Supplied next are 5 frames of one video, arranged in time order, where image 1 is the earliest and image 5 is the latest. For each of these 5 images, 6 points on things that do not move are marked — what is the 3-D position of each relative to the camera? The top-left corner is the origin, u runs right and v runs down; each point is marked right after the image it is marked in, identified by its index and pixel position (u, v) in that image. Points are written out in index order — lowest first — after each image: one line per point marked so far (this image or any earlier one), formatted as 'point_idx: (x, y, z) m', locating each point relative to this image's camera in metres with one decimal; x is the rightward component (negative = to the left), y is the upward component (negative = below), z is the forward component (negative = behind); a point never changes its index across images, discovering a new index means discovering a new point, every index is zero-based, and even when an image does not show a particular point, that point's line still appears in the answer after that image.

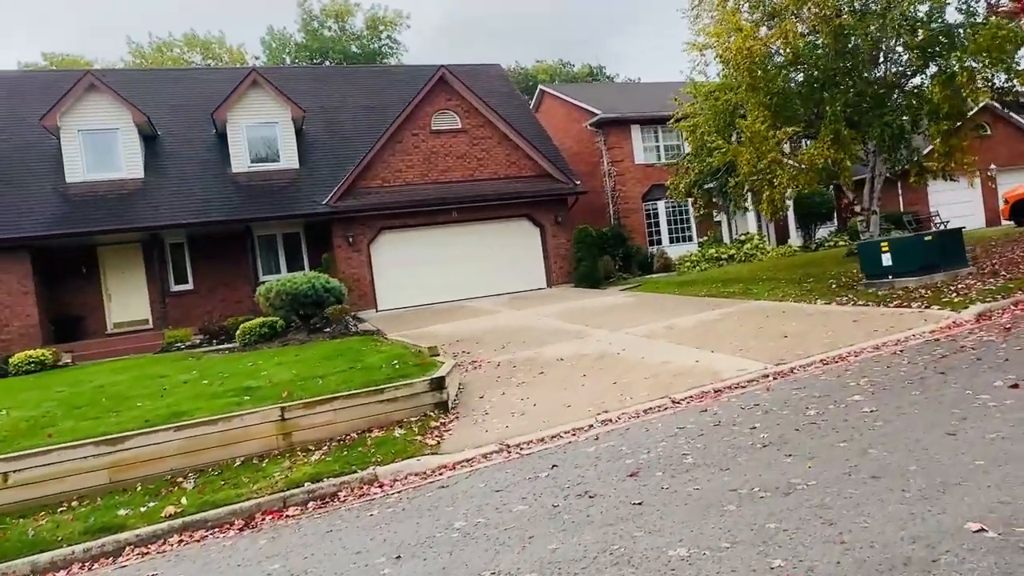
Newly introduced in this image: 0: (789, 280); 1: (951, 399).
0: (+5.8, +0.2, +14.4) m
1: (+3.5, -0.9, +5.4) m
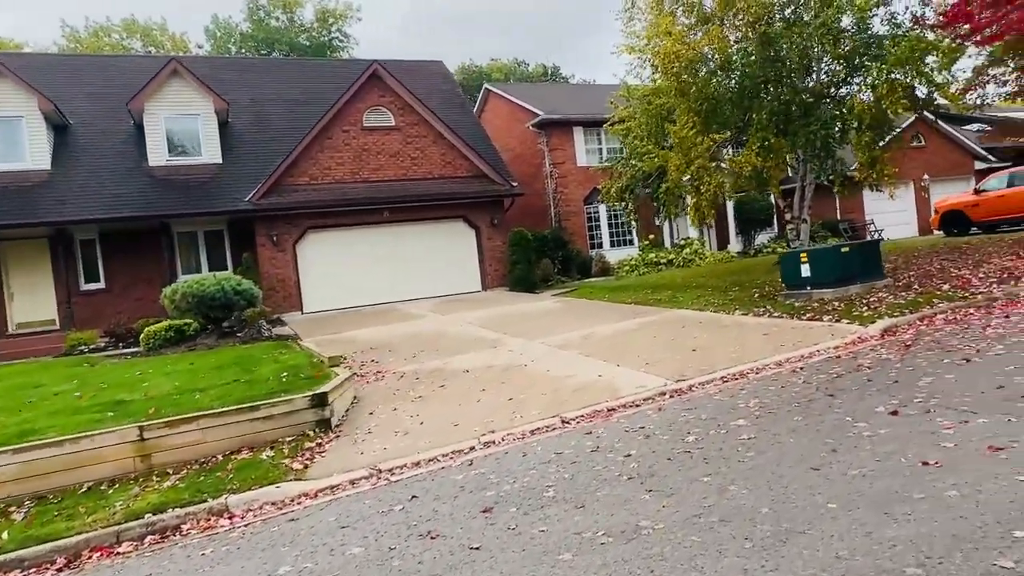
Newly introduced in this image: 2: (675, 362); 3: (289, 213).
0: (+4.2, 0.0, +14.3) m
1: (+2.4, -1.0, +5.2) m
2: (+2.0, -0.9, +8.4) m
3: (-5.7, +1.9, +17.3) m
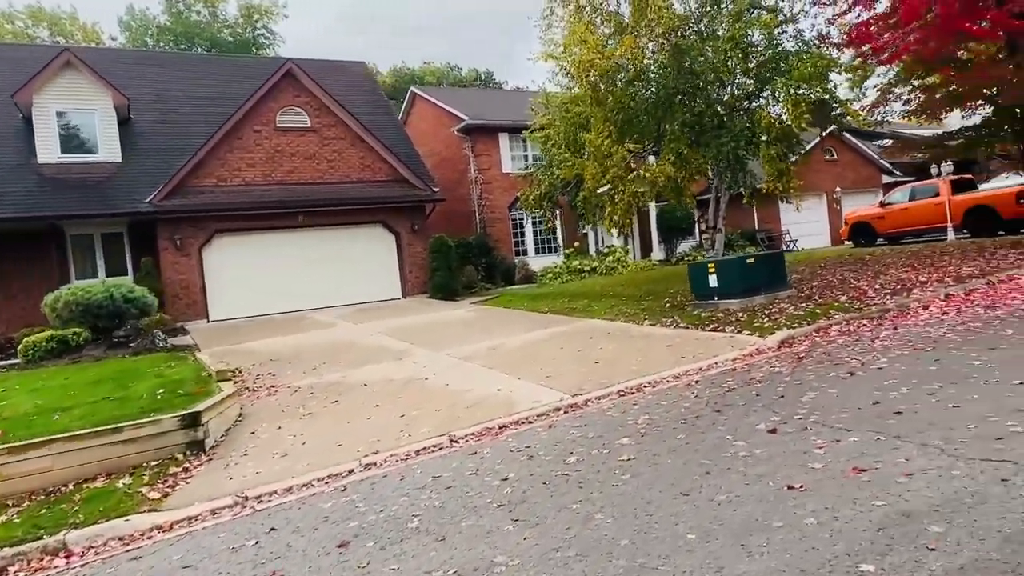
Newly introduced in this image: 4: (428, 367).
0: (+2.5, -0.2, +14.3) m
1: (+1.4, -1.2, +5.0) m
2: (+0.8, -1.1, +8.2) m
3: (-7.7, +1.7, +16.5) m
4: (-1.2, -1.1, +9.7) m
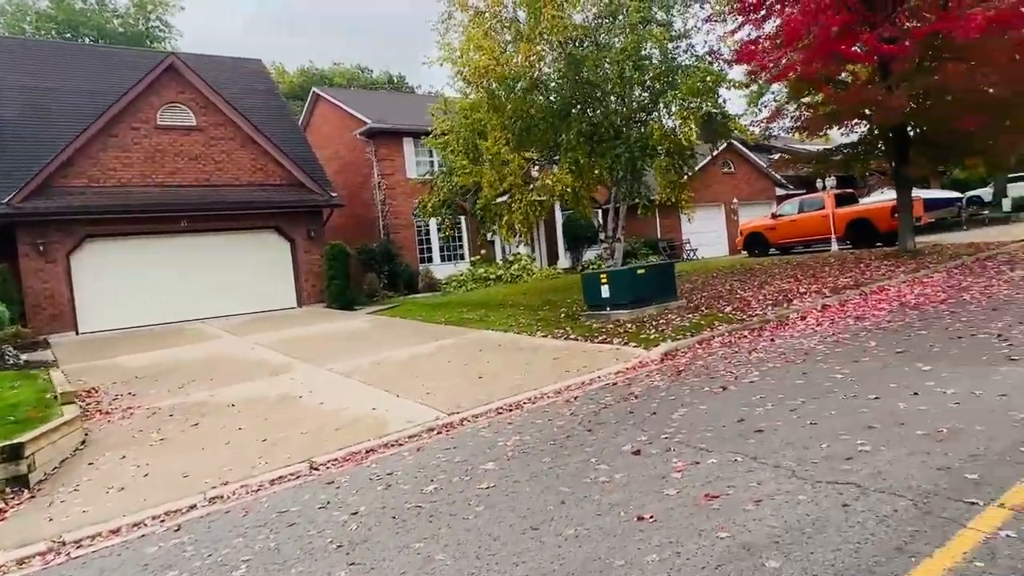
0: (+0.3, -0.4, +14.1) m
1: (+0.4, -1.3, +4.8) m
2: (-0.6, -1.2, +7.9) m
3: (-10.0, +1.5, +15.1) m
4: (-2.8, -1.3, +9.1) m
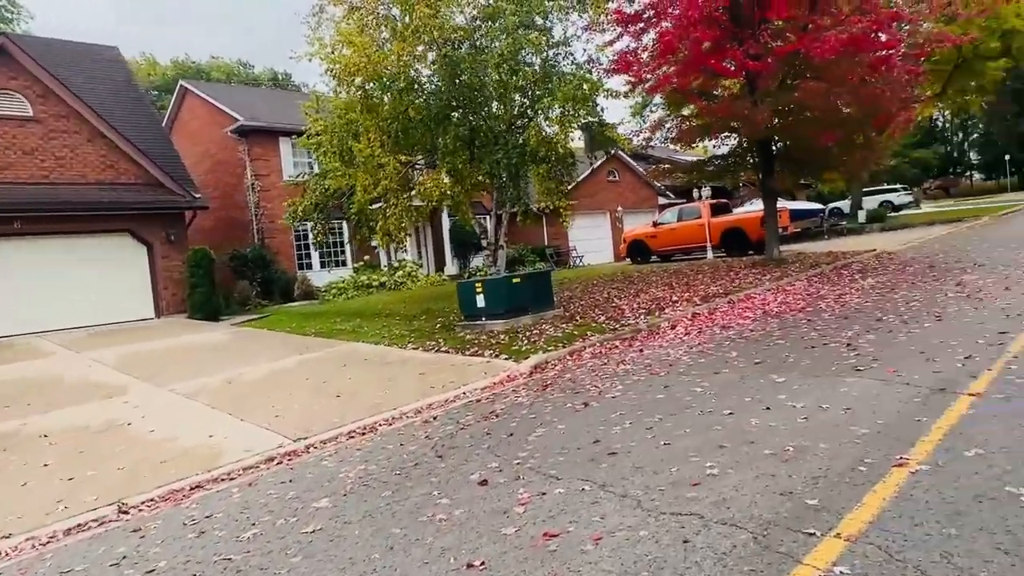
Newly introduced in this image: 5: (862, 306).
0: (-2.1, -0.6, +13.6) m
1: (-0.7, -1.4, +4.4) m
2: (-2.2, -1.3, +7.2) m
3: (-12.5, +1.3, +13.0) m
4: (-4.4, -1.4, +8.1) m
5: (+4.9, -0.3, +9.5) m
